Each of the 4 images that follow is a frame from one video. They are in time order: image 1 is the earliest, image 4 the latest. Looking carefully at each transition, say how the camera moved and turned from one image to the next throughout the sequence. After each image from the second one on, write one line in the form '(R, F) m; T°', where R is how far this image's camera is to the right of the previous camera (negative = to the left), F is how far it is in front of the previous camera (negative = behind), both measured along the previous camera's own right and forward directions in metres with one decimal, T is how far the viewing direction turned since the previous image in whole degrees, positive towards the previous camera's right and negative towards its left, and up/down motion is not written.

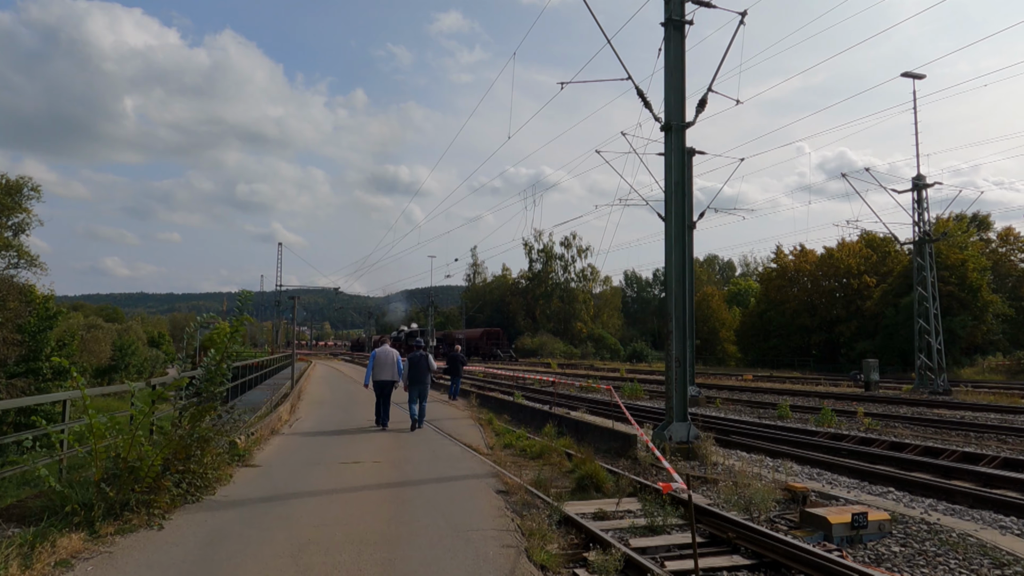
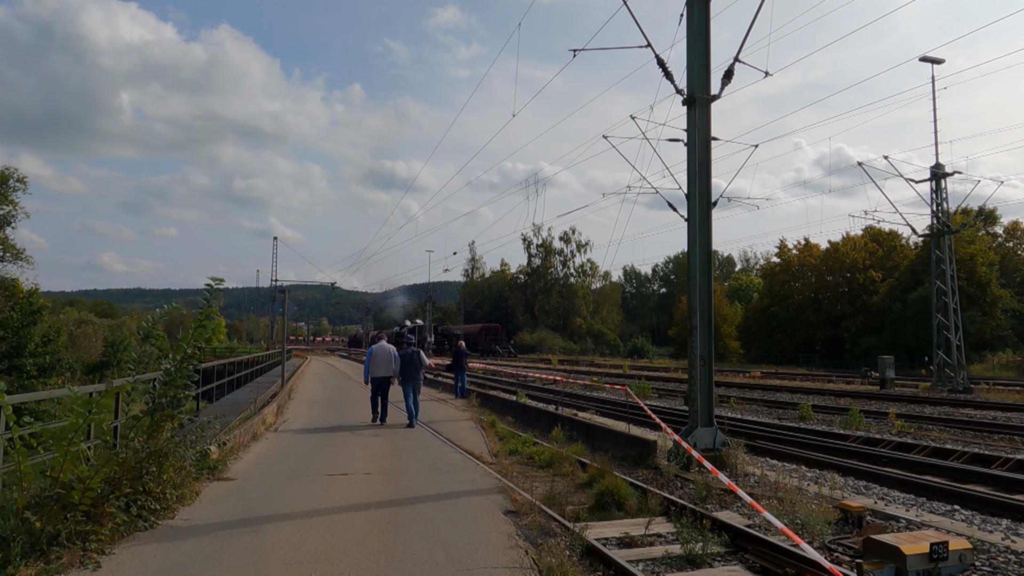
(-0.1, +1.1) m; 0°
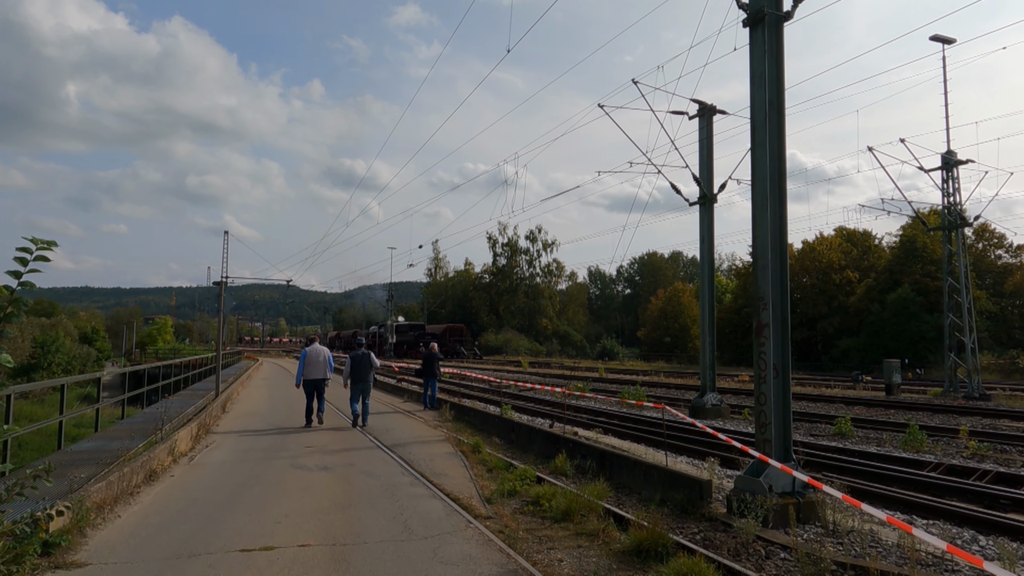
(-0.5, +3.0) m; +3°
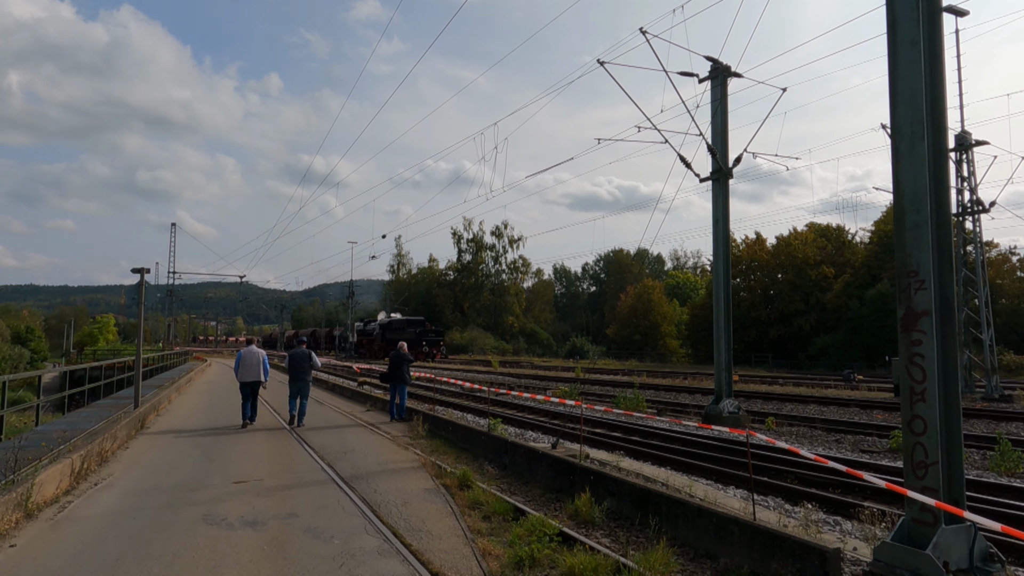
(-0.5, +2.7) m; +3°
